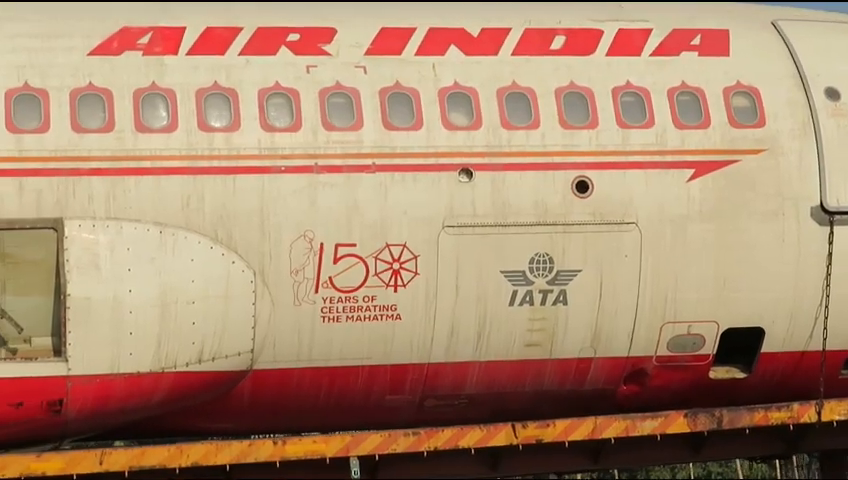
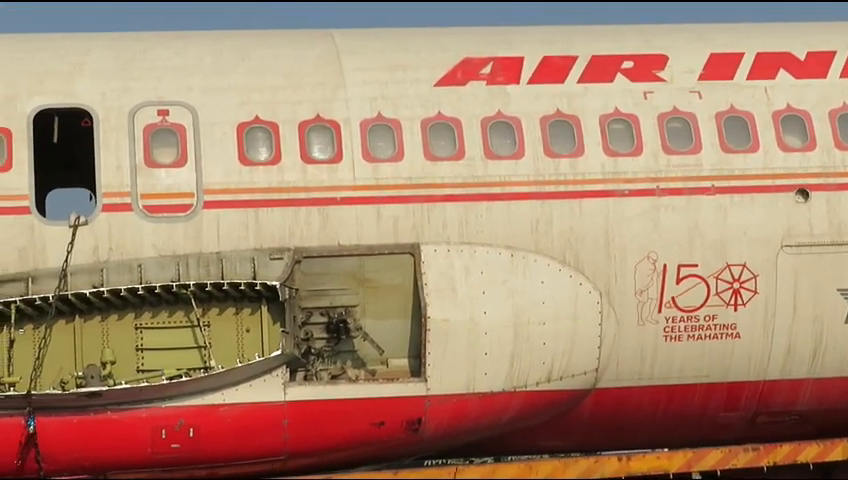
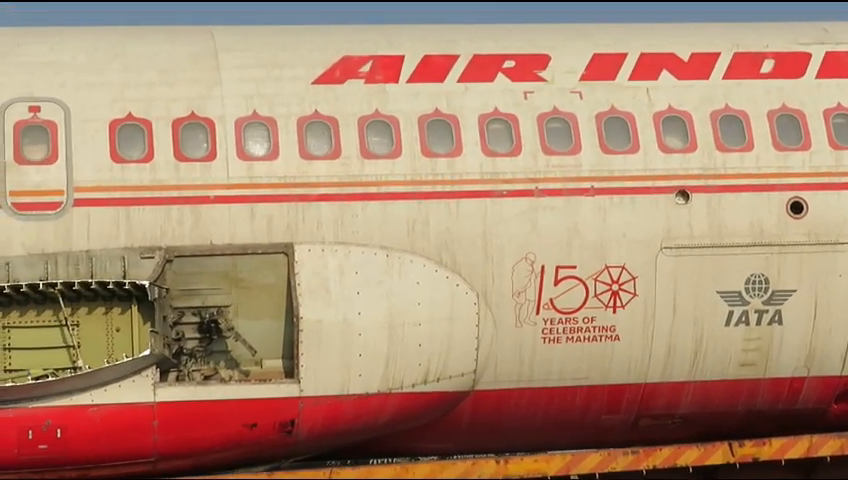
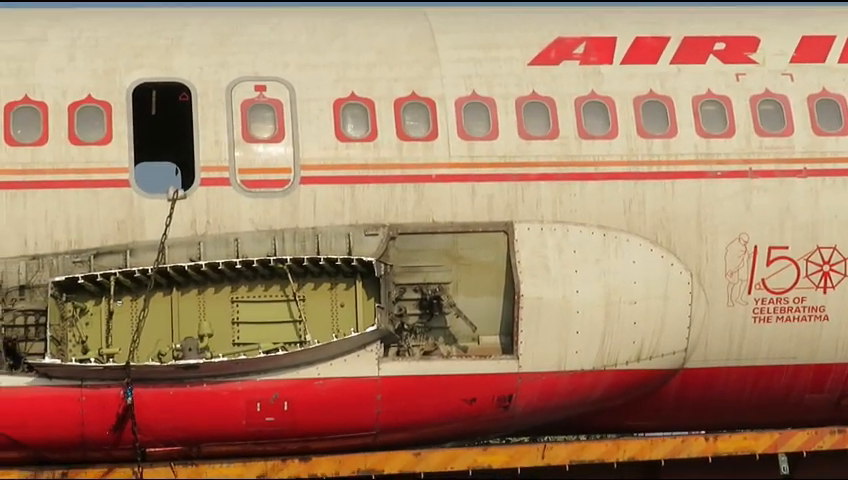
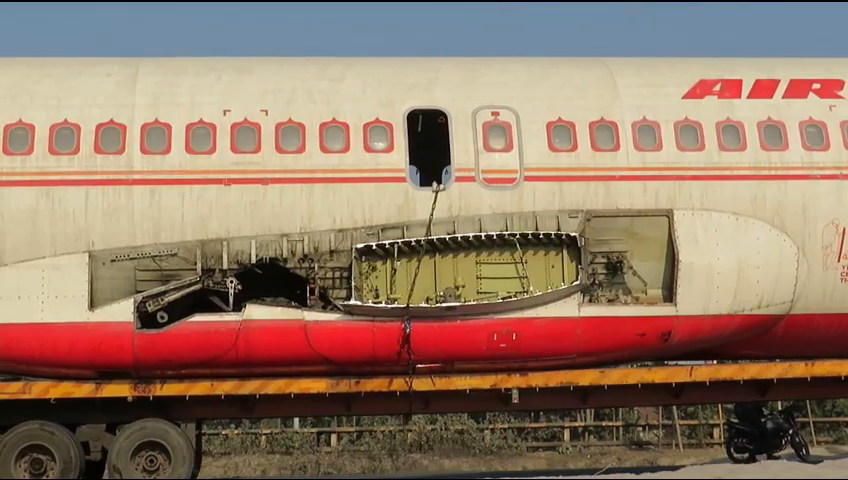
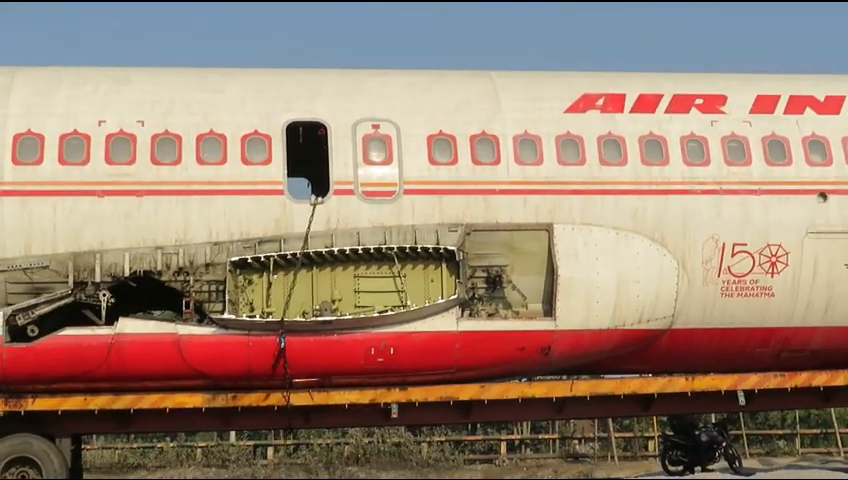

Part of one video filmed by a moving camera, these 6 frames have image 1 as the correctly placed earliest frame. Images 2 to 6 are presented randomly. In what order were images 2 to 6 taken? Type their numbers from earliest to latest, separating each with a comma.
3, 2, 4, 6, 5
